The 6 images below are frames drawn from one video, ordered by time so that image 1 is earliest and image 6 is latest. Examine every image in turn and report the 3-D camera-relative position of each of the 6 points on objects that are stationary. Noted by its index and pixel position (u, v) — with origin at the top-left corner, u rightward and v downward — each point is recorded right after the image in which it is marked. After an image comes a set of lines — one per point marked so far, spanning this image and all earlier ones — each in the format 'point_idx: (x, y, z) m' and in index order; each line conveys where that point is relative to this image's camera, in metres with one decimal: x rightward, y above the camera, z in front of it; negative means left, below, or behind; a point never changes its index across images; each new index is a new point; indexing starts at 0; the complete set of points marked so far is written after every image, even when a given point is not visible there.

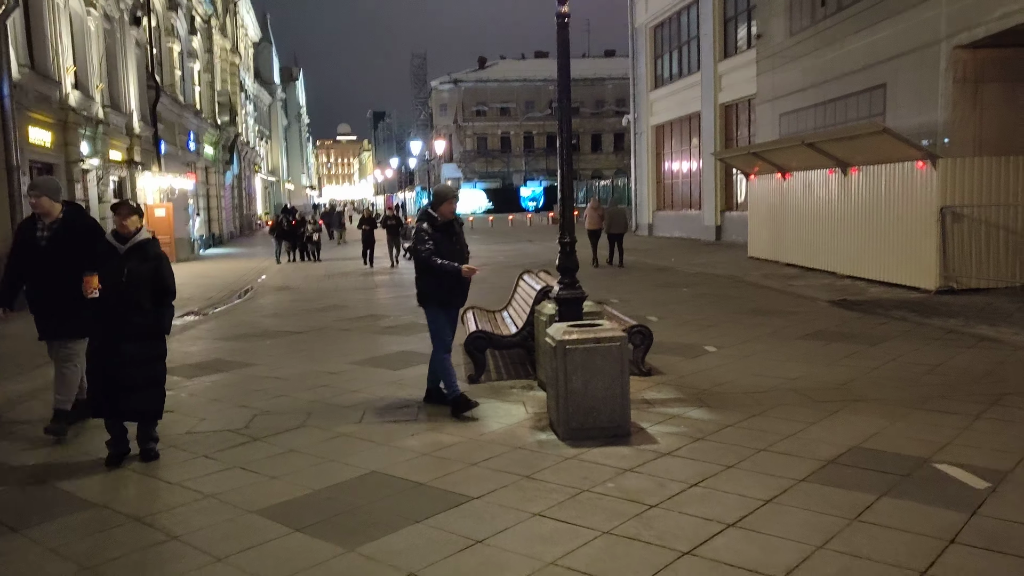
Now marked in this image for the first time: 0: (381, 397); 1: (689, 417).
0: (-1.1, -0.9, +6.8) m
1: (+1.3, -1.0, +5.9) m
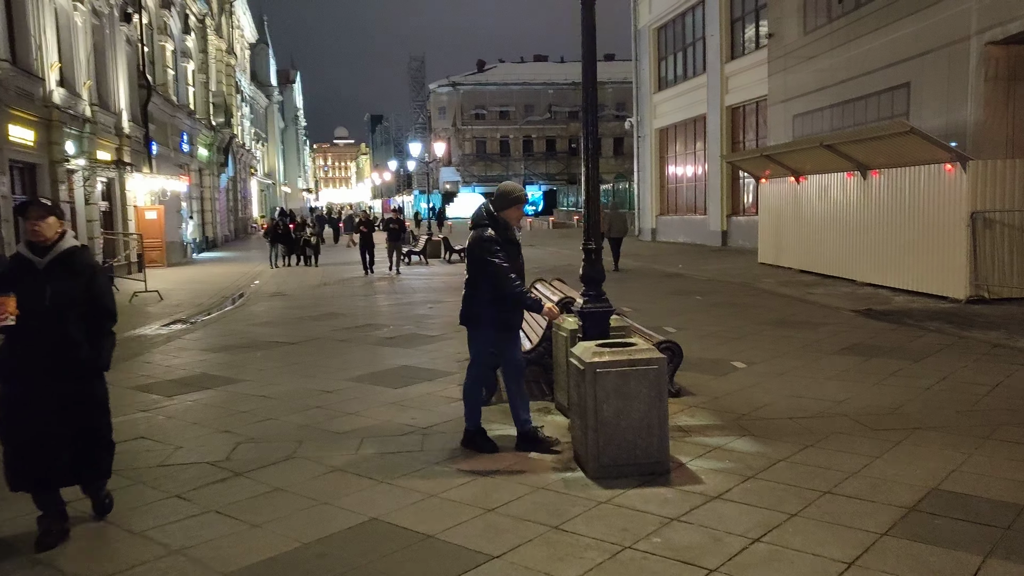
0: (-1.0, -1.0, +6.1) m
1: (+1.5, -1.1, +5.2) m
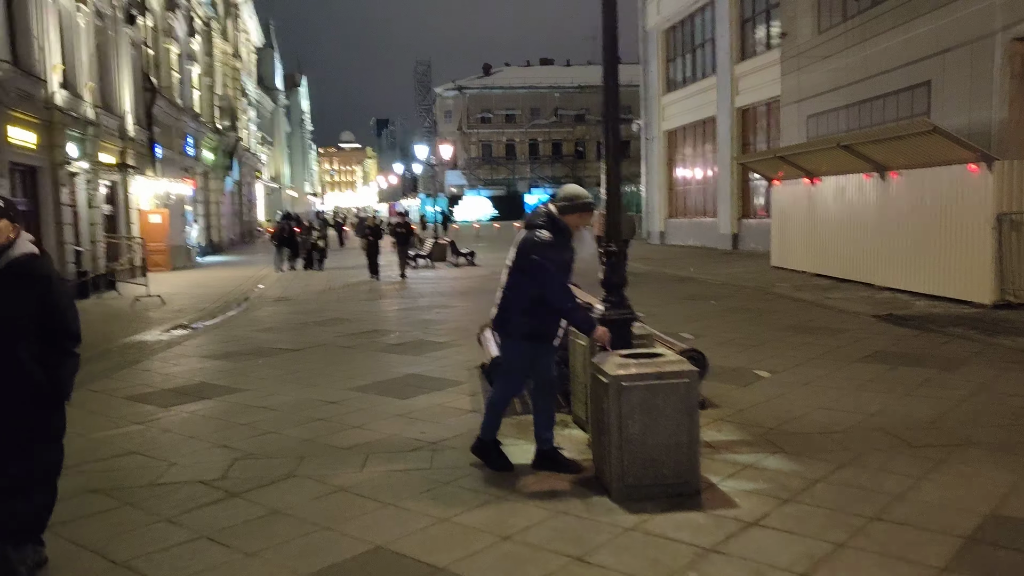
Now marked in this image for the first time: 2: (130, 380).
0: (-0.9, -1.1, +5.8) m
1: (+1.6, -1.1, +4.8) m
2: (-4.1, -1.0, +8.4) m
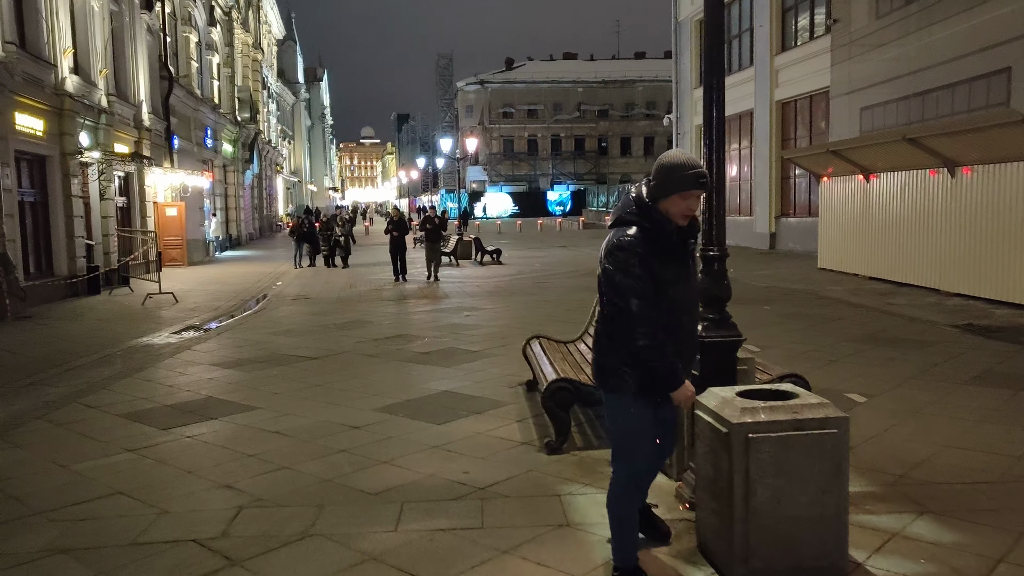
0: (-0.5, -1.1, +4.7) m
1: (+1.9, -1.2, +3.7) m
2: (-3.6, -1.0, +7.5) m
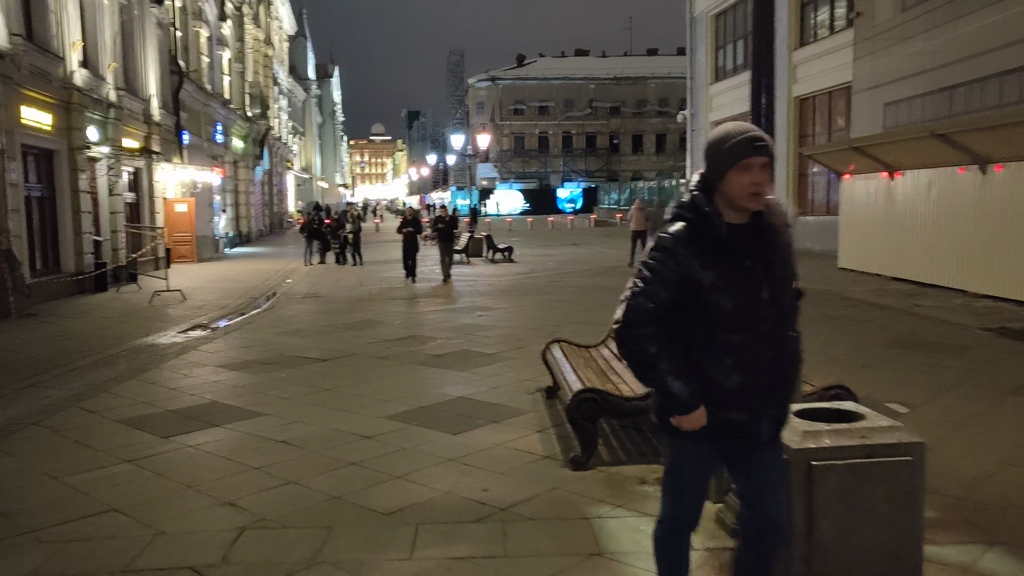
0: (-0.4, -1.1, +4.4) m
1: (+2.0, -1.2, +3.4) m
2: (-3.4, -1.0, +7.2) m
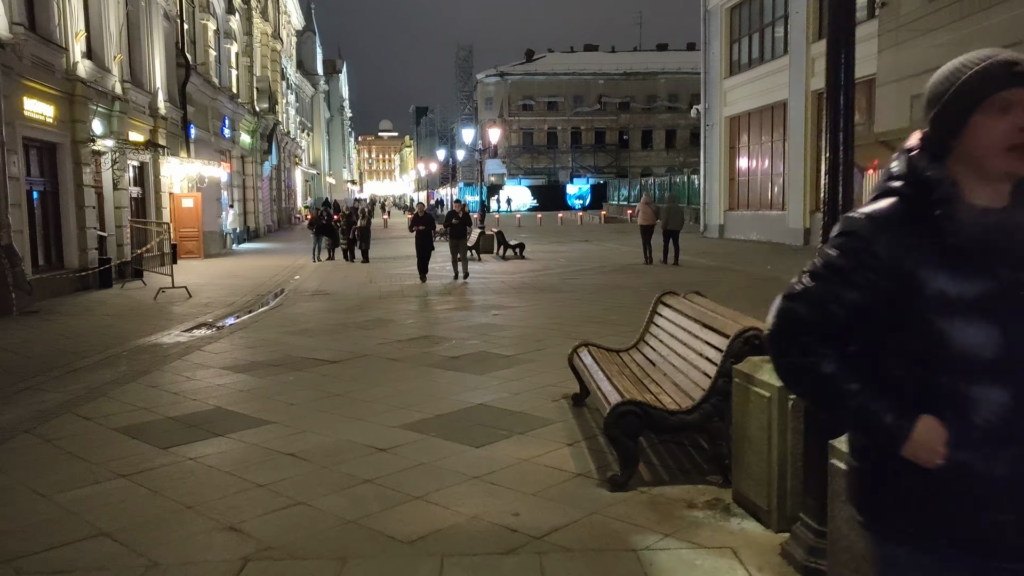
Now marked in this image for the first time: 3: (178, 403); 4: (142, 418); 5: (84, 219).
0: (-0.2, -1.2, +4.0) m
1: (+2.2, -1.2, +2.9) m
2: (-3.2, -1.0, +6.7) m
3: (-2.8, -1.0, +6.6) m
4: (-2.9, -1.0, +6.2) m
5: (-8.6, +1.4, +15.7) m
